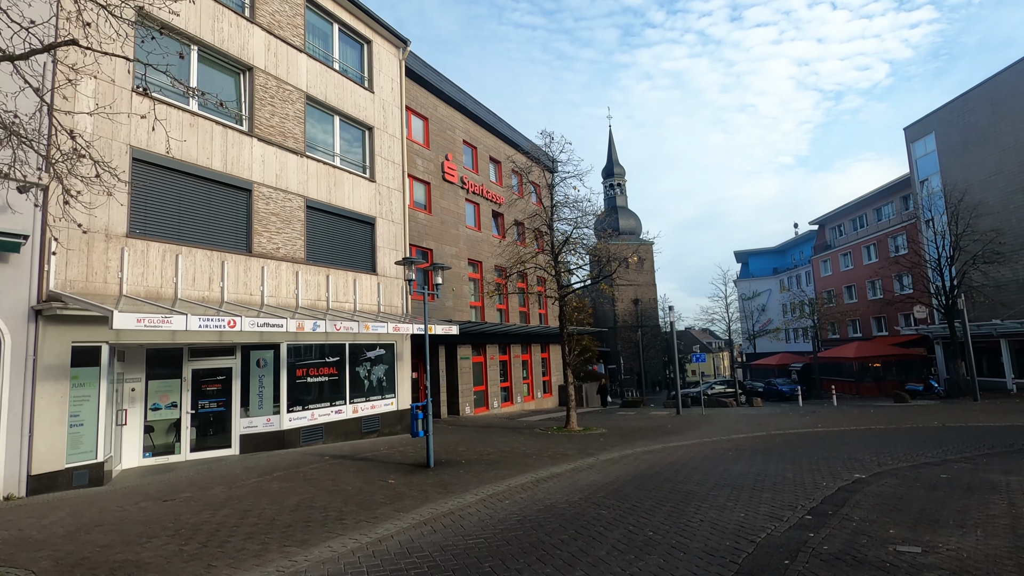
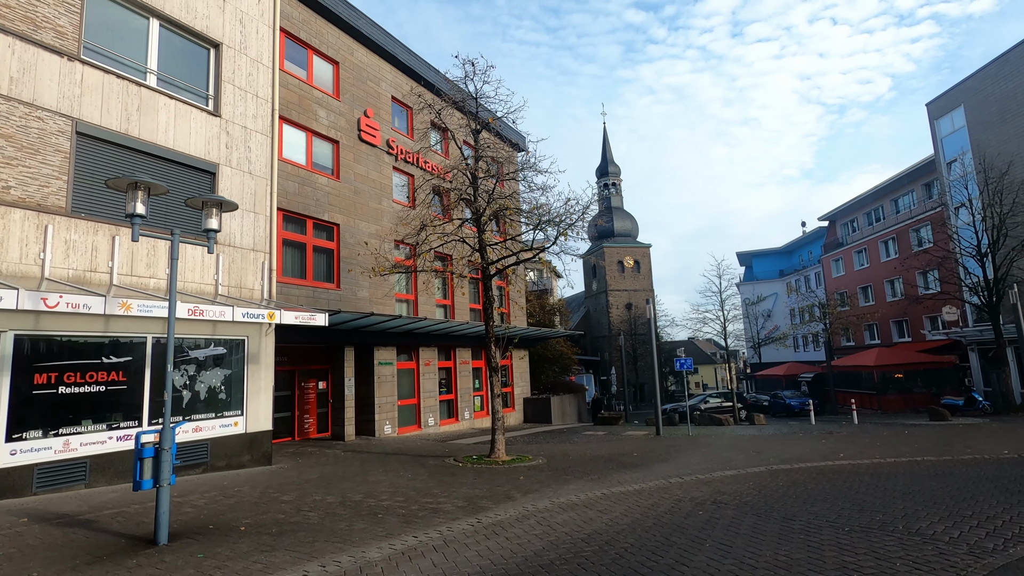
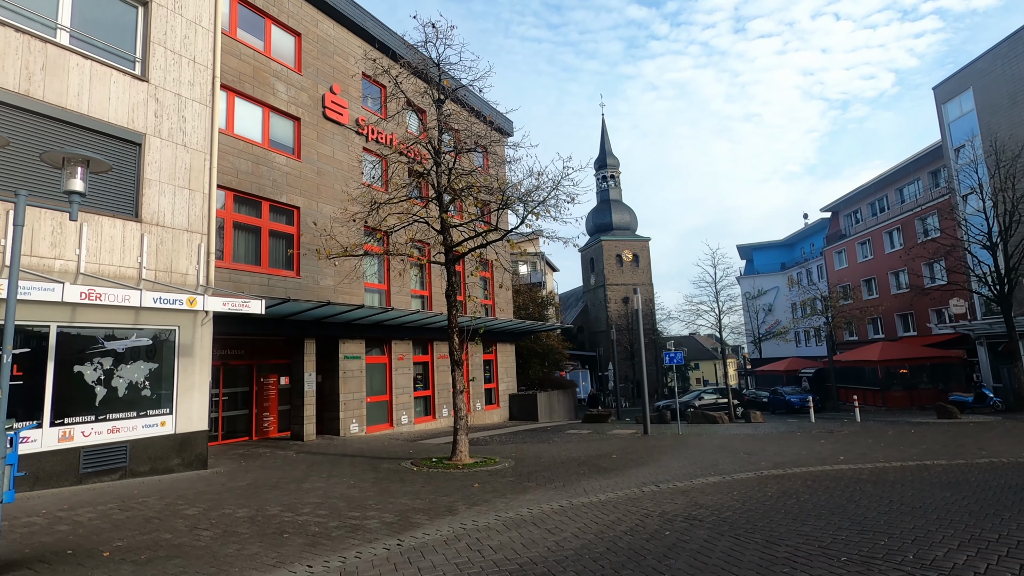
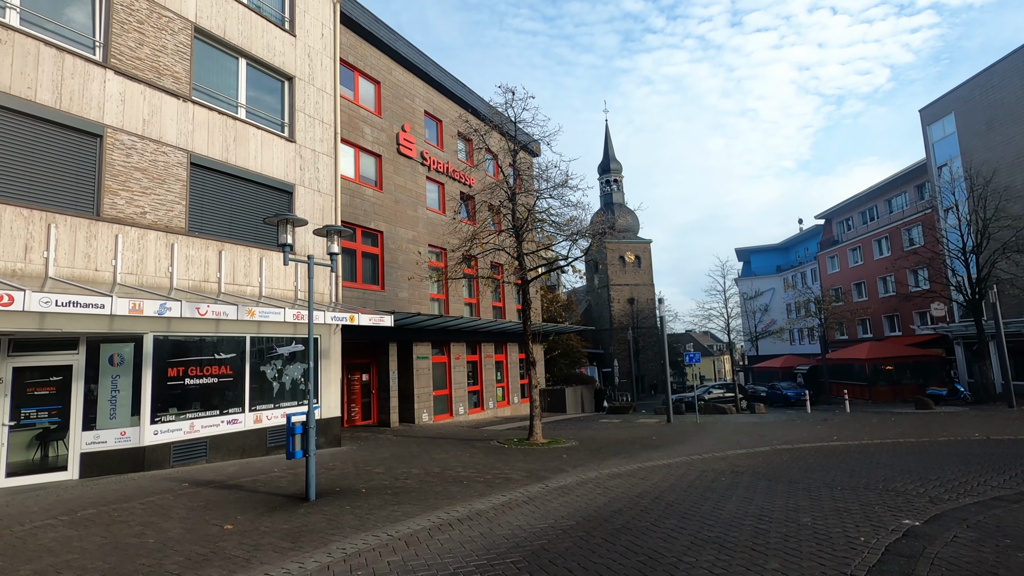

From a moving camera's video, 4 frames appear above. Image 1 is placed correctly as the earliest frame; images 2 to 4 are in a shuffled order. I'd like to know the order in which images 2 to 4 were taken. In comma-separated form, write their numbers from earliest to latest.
4, 2, 3
